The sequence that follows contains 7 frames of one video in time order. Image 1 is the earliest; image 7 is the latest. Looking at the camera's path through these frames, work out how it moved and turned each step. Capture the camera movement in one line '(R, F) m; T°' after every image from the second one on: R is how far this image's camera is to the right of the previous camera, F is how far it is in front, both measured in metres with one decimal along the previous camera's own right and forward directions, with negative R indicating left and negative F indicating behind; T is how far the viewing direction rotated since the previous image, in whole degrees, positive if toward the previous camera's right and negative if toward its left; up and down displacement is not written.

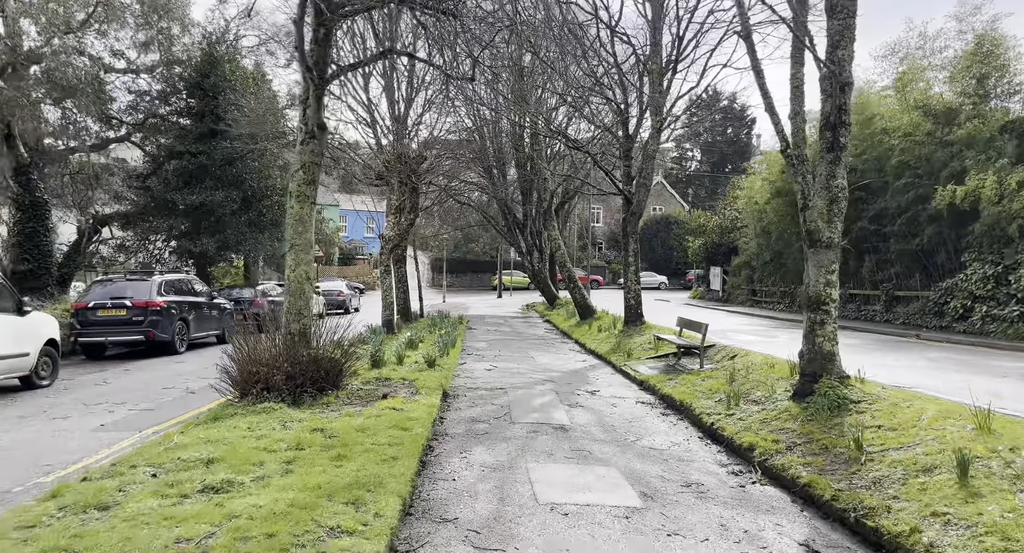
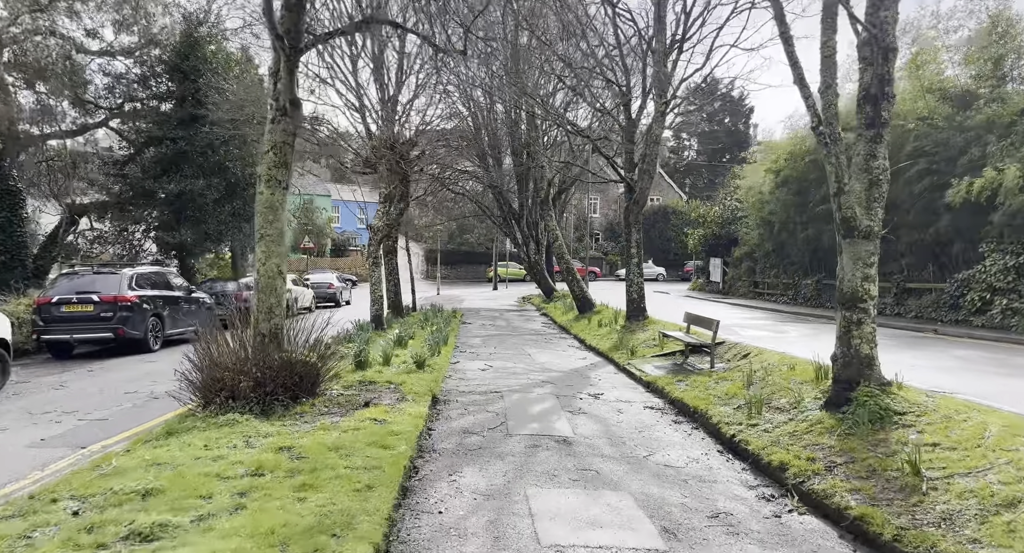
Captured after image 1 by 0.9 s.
(0.0, +0.7) m; 0°
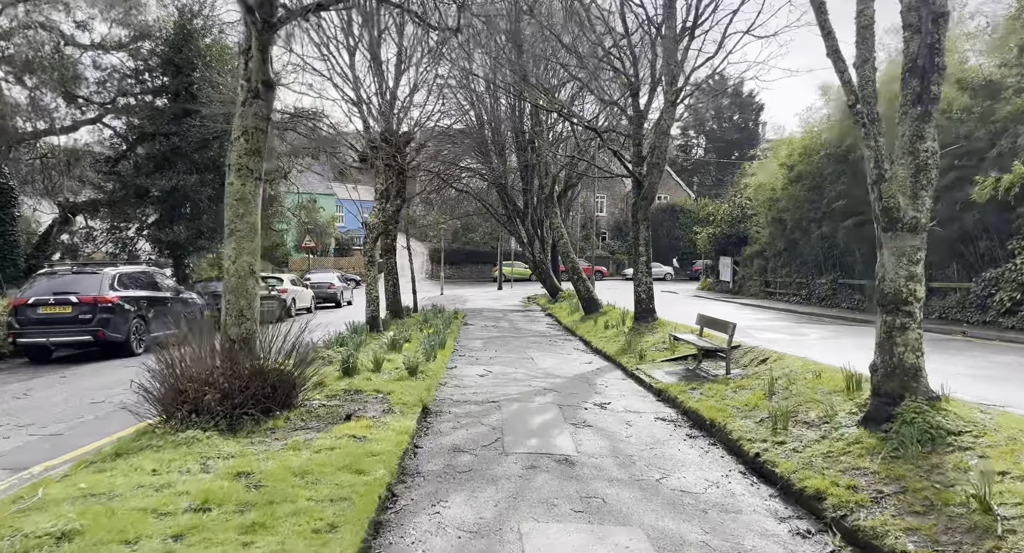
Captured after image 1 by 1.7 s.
(+0.1, +0.6) m; -1°
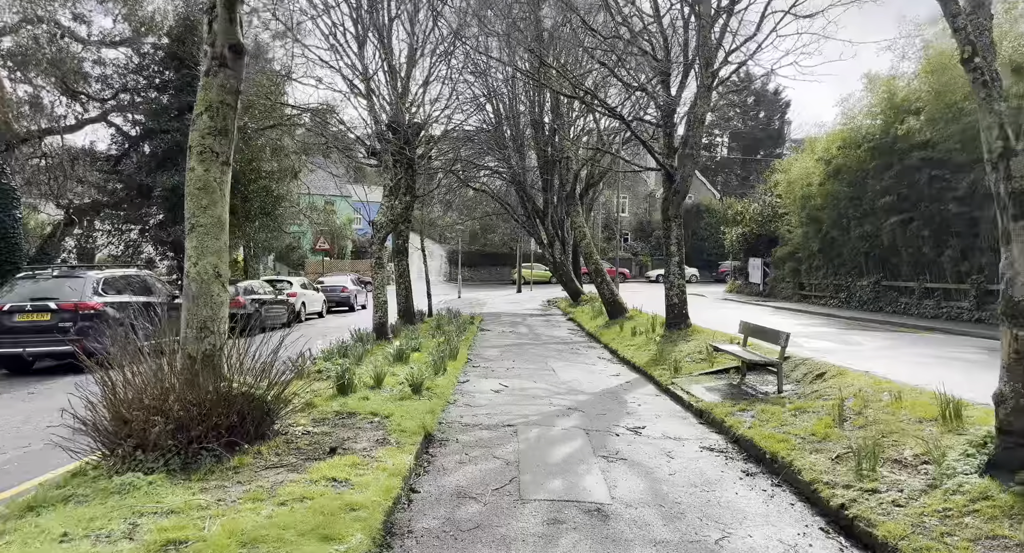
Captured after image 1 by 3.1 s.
(0.0, +1.0) m; -2°
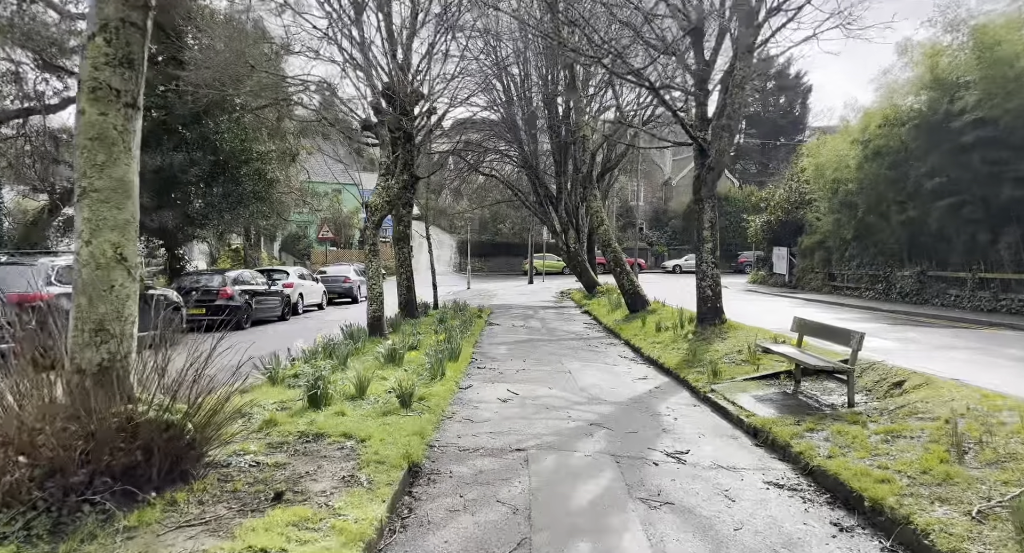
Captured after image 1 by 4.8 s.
(0.0, +1.3) m; -1°
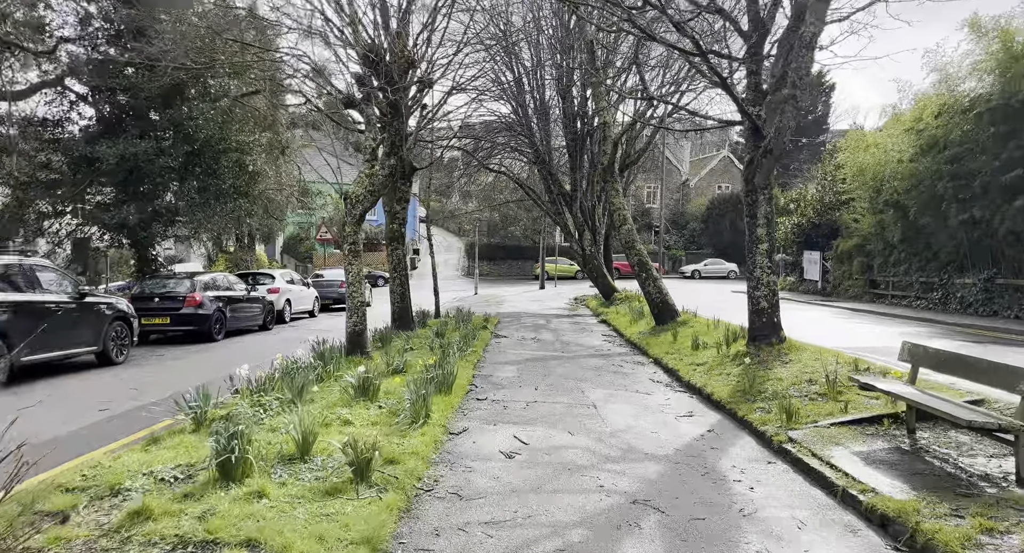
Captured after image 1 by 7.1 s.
(0.0, +1.9) m; -1°
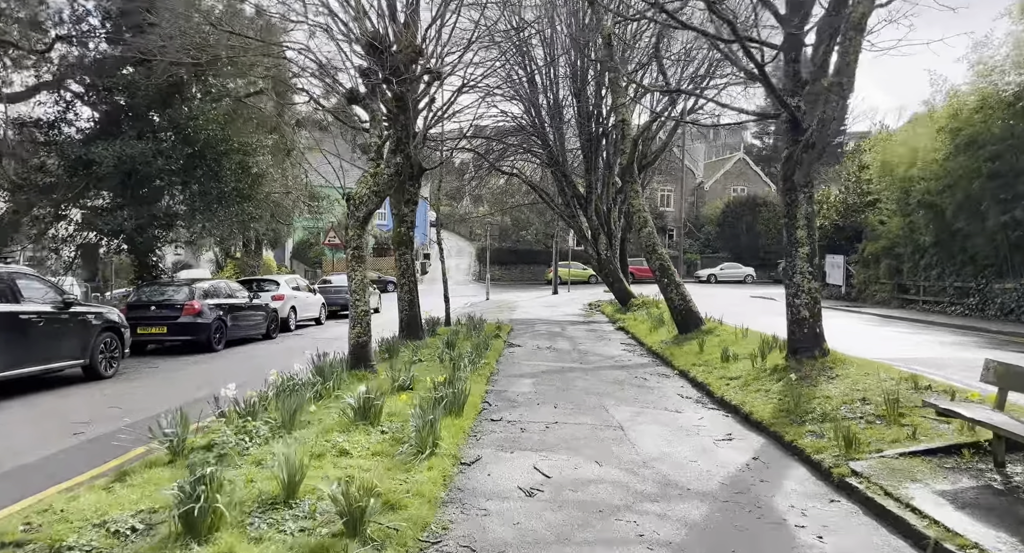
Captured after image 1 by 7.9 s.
(-0.1, +0.7) m; -1°
